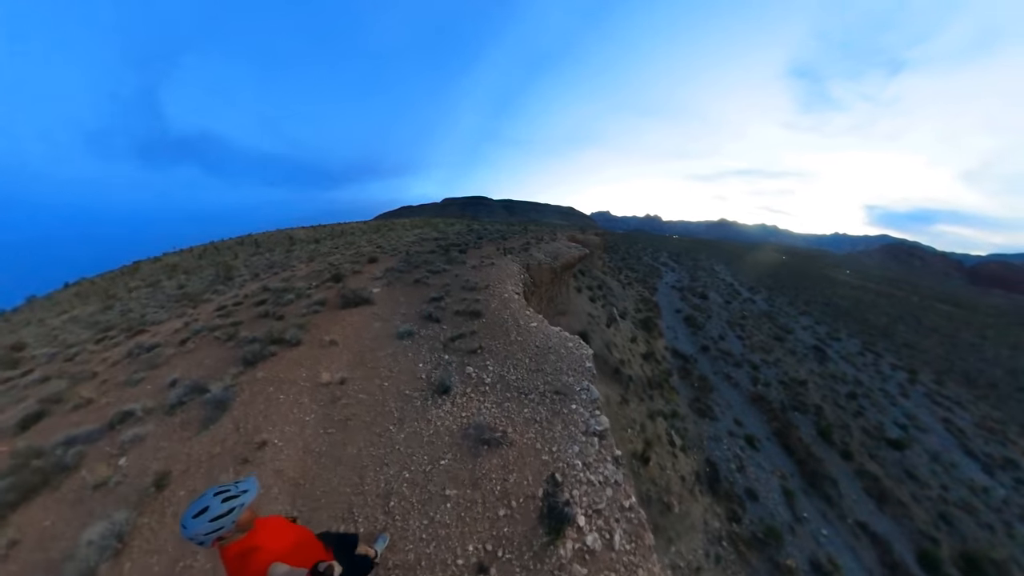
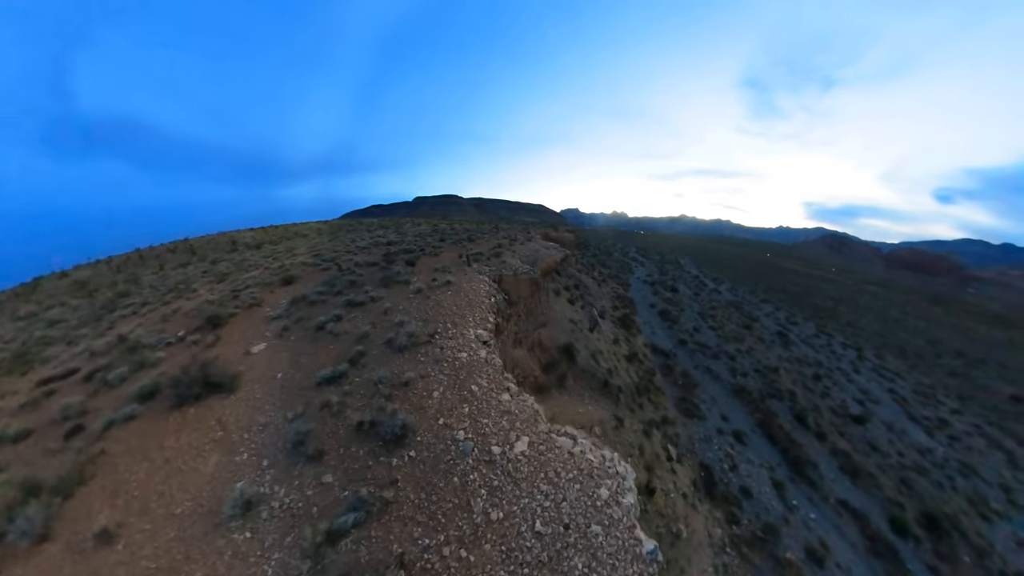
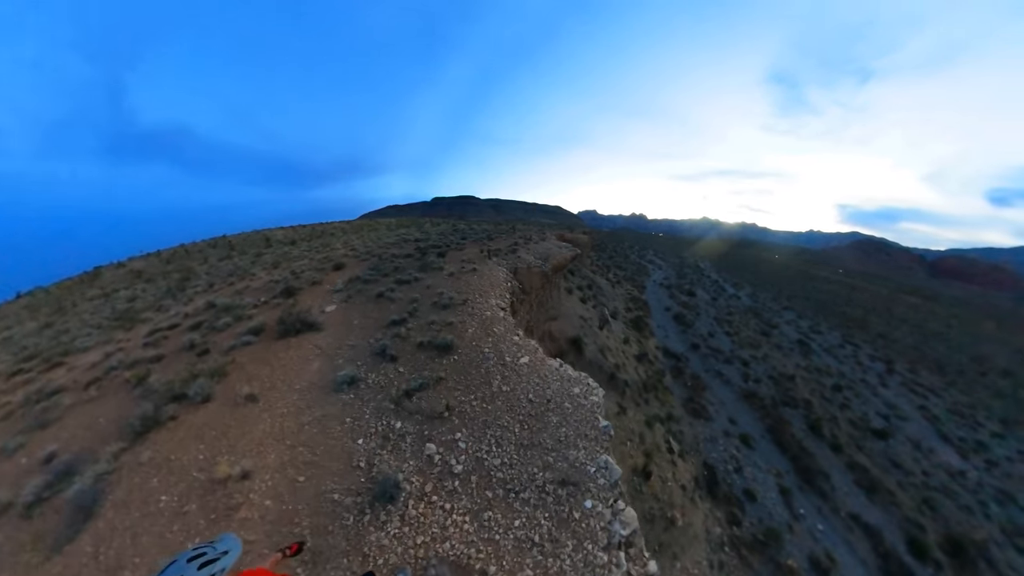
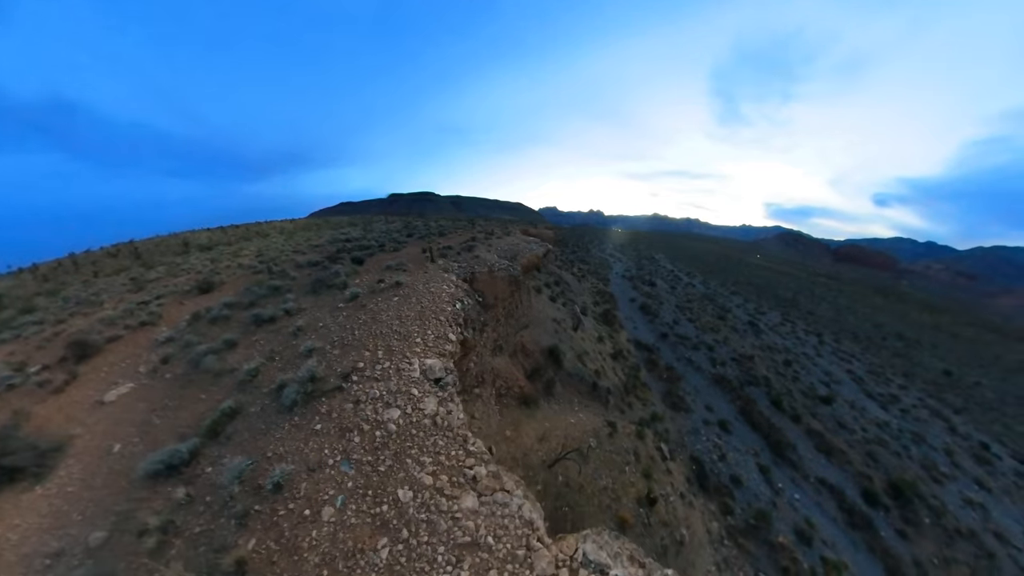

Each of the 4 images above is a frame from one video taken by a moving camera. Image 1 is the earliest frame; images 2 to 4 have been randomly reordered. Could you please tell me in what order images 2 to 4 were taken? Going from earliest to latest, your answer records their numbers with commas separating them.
3, 2, 4
